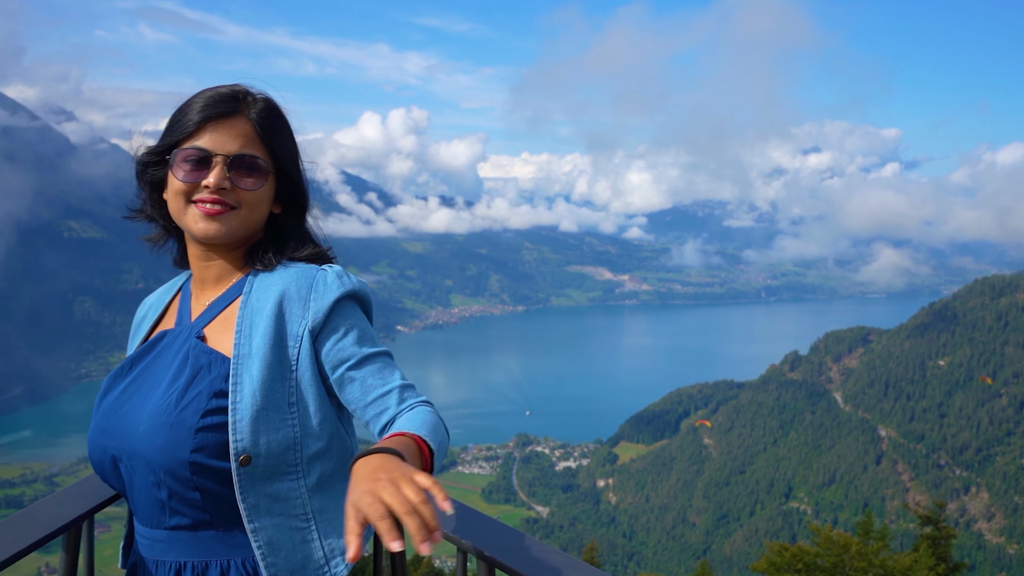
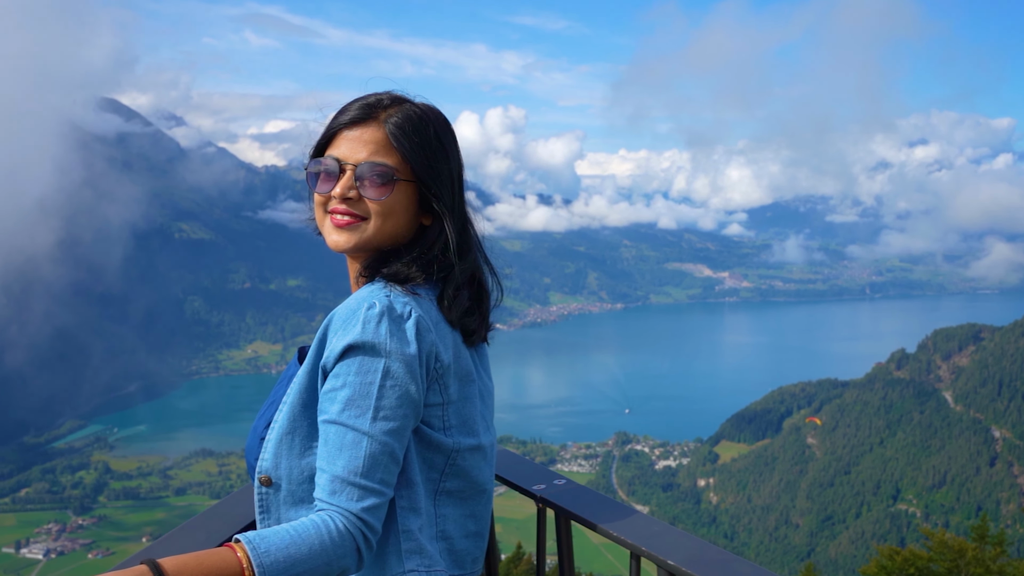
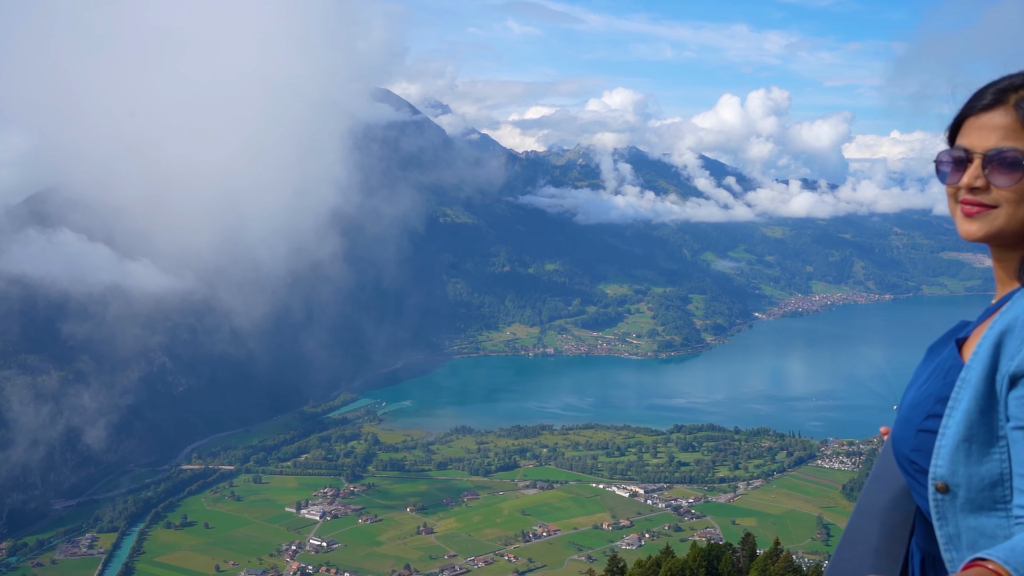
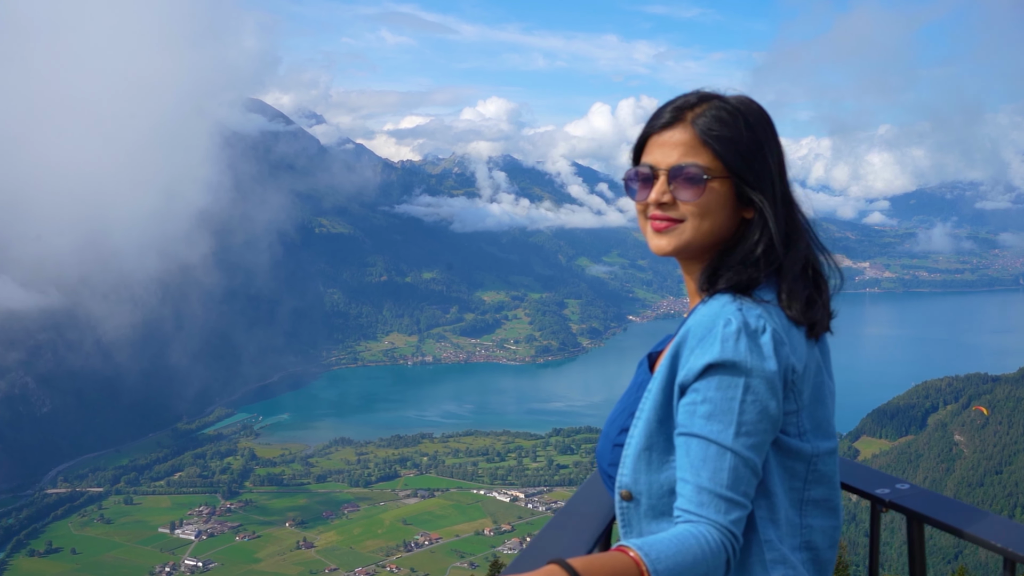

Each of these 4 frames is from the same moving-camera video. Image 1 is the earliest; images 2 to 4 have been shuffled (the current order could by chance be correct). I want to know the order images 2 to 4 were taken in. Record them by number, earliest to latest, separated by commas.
2, 4, 3
